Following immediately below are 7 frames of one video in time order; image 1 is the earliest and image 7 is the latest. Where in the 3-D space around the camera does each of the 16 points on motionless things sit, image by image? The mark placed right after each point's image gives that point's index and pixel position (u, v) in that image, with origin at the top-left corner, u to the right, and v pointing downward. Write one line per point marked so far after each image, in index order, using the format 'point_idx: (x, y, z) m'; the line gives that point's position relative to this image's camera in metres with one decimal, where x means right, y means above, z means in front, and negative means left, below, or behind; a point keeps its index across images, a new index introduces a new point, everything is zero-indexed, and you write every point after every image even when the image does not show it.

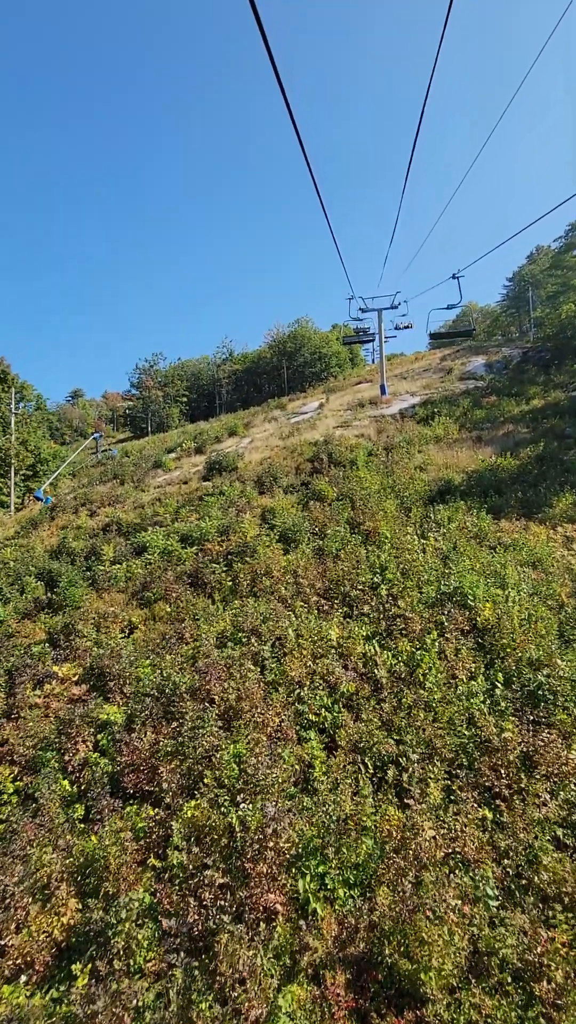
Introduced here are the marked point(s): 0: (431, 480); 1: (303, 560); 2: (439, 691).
0: (+3.5, +0.7, +12.2) m
1: (+0.3, -0.8, +8.6) m
2: (+1.5, -1.8, +5.1) m
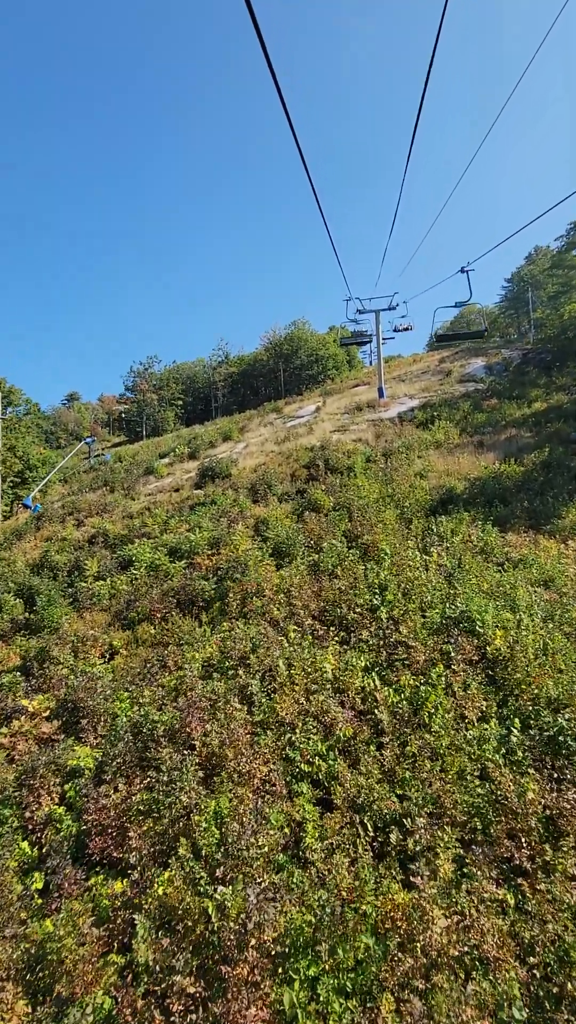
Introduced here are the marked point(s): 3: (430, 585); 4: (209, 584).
0: (+3.3, +0.5, +11.7) m
1: (+0.1, -1.1, +8.0) m
2: (+1.4, -2.0, +4.6) m
3: (+2.0, -1.0, +7.0) m
4: (-1.3, -1.2, +8.5) m
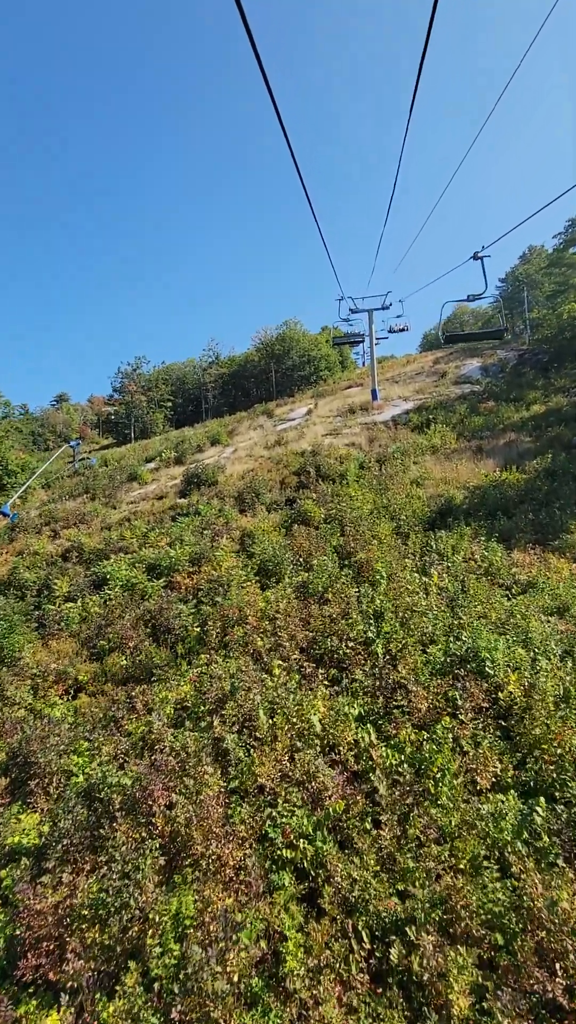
0: (+3.1, +0.3, +11.0) m
1: (-0.1, -1.3, +7.3) m
2: (+1.3, -2.3, +3.8) m
3: (+1.8, -1.3, +6.2) m
4: (-1.5, -1.5, +7.8) m
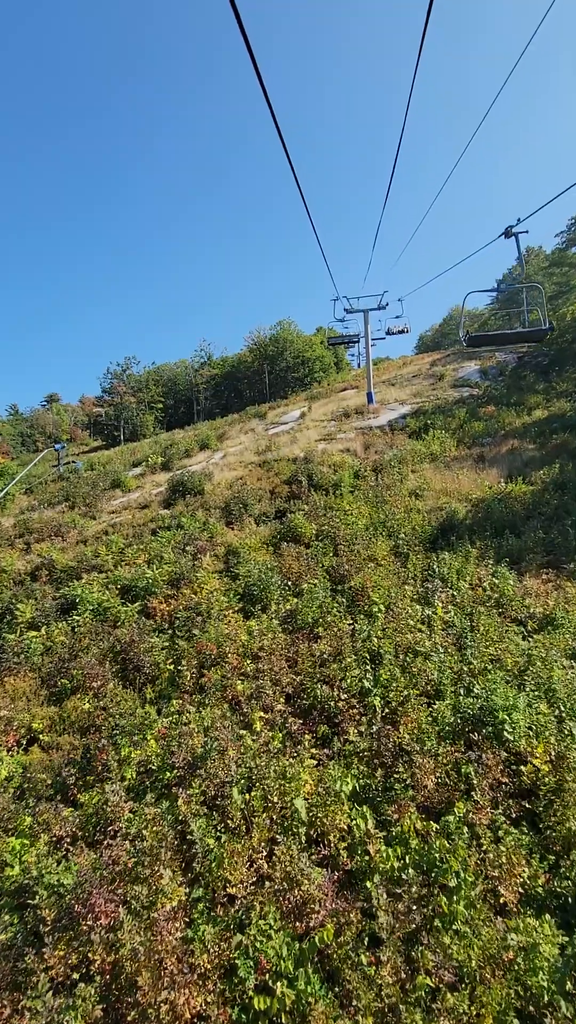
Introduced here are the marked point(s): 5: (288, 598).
0: (+2.8, 0.0, +10.2) m
1: (-0.2, -1.6, +6.4) m
2: (+1.1, -2.6, +3.0) m
3: (+1.6, -1.6, +5.4) m
4: (-1.7, -1.8, +6.9) m
5: (0.0, -1.3, +7.6) m
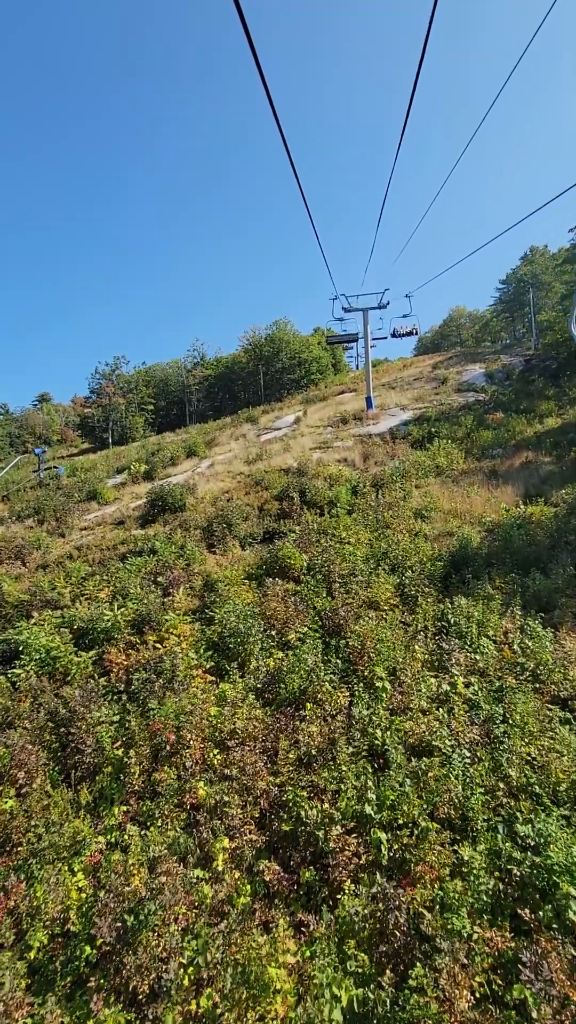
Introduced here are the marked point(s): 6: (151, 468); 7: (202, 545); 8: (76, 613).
0: (+2.6, -0.5, +8.8) m
1: (-0.5, -2.1, +5.1) m
2: (+0.9, -3.0, +1.7) m
3: (+1.4, -2.0, +4.1) m
4: (-2.0, -2.2, +5.5) m
5: (-0.2, -1.7, +6.2) m
6: (-4.8, +1.6, +17.7) m
7: (-1.7, -0.7, +10.2) m
8: (-3.3, -1.6, +7.9) m
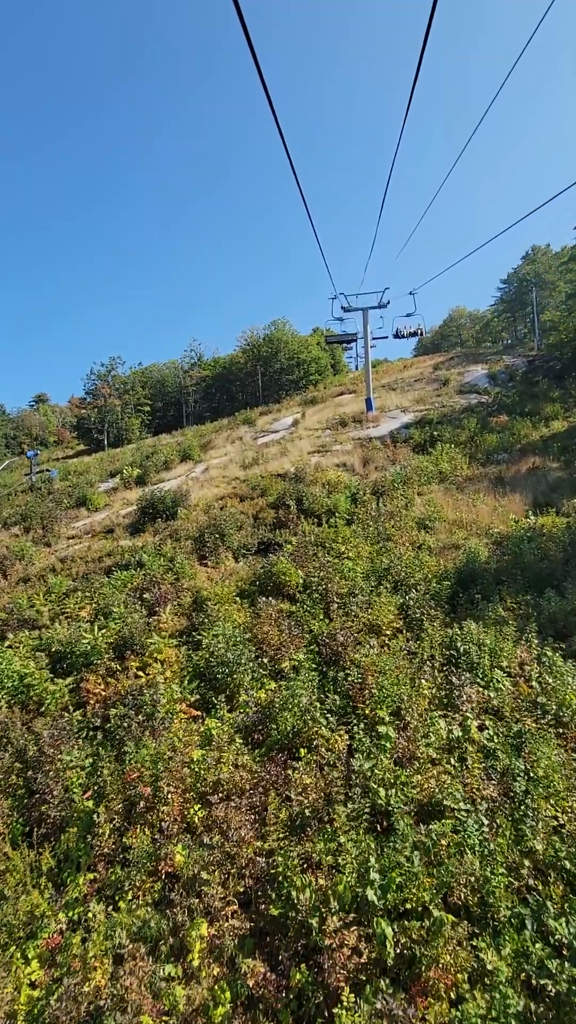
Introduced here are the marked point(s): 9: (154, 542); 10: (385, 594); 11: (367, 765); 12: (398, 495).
0: (+2.5, -0.7, +8.3) m
1: (-0.5, -2.3, +4.5) m
2: (+0.9, -3.2, +1.1) m
3: (+1.3, -2.2, +3.5) m
4: (-2.0, -2.4, +5.0) m
5: (-0.3, -1.9, +5.6) m
6: (-4.9, +1.4, +17.1) m
7: (-1.8, -0.9, +9.6) m
8: (-3.4, -1.8, +7.3) m
9: (-2.8, -0.6, +10.3) m
10: (+1.3, -1.1, +7.0) m
11: (+0.7, -2.1, +4.2) m
12: (+2.4, +0.4, +11.0) m
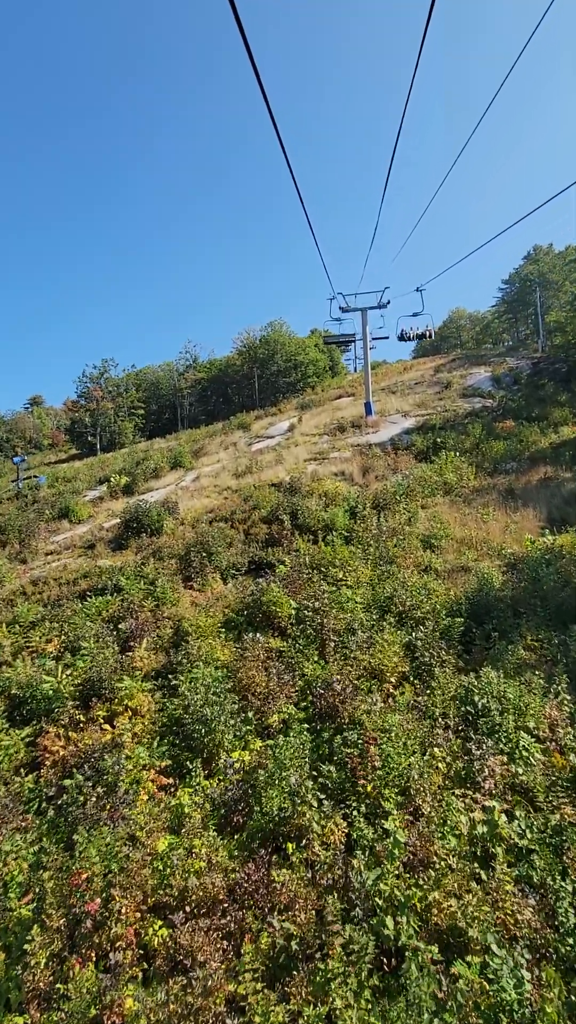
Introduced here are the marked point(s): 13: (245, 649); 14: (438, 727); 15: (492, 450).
0: (+2.4, -1.0, +7.4) m
1: (-0.6, -2.5, +3.7) m
2: (+0.8, -3.5, +0.3) m
3: (+1.2, -2.5, +2.7) m
4: (-2.1, -2.7, +4.1) m
5: (-0.4, -2.2, +4.8) m
6: (-5.0, +1.0, +16.3) m
7: (-1.9, -1.2, +8.7) m
8: (-3.5, -2.1, +6.5) m
9: (-2.9, -0.9, +9.5) m
10: (+1.2, -1.4, +6.1) m
11: (+0.5, -2.4, +3.3) m
12: (+2.3, +0.1, +10.2) m
13: (-0.5, -1.7, +6.2) m
14: (+1.4, -2.0, +4.6) m
15: (+5.4, +1.6, +13.3) m
